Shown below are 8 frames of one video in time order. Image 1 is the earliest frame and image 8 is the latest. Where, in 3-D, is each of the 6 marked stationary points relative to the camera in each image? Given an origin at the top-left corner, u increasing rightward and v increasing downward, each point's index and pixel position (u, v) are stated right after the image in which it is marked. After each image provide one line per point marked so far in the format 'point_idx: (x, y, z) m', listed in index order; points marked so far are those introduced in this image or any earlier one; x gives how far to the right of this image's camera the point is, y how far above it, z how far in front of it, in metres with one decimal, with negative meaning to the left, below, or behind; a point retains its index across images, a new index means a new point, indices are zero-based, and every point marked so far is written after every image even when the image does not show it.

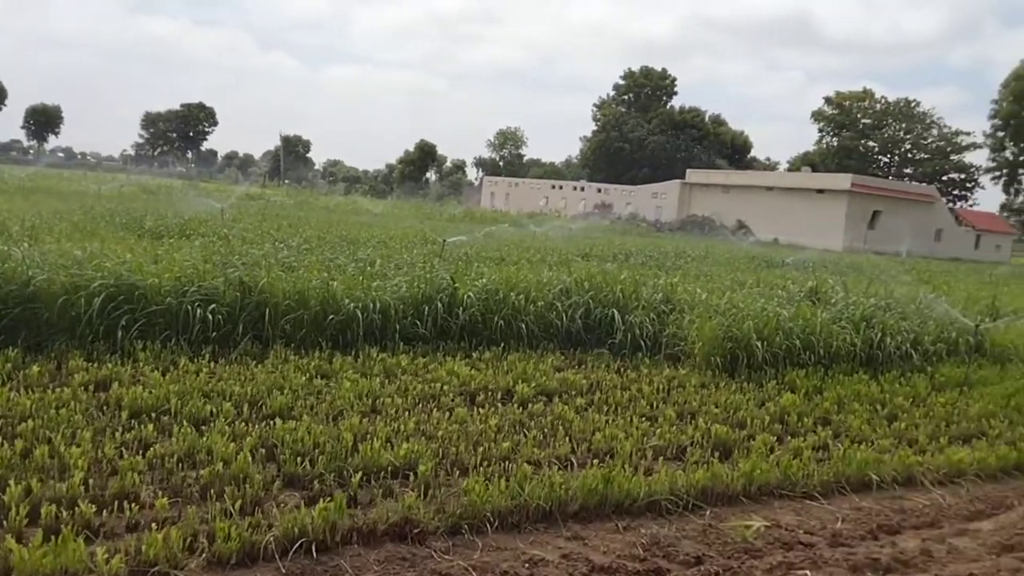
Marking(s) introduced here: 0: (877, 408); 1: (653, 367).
0: (+2.2, -0.7, +5.6) m
1: (+0.9, -0.5, +6.2) m
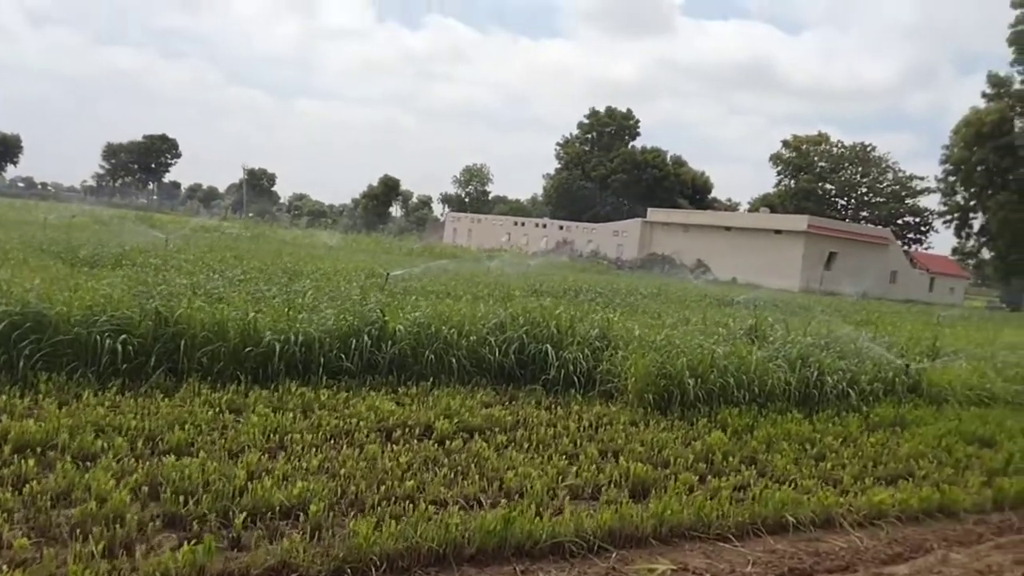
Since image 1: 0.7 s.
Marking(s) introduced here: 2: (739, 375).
0: (+1.8, -1.0, +5.5) m
1: (+0.5, -0.8, +6.1) m
2: (+1.6, -0.6, +6.7) m
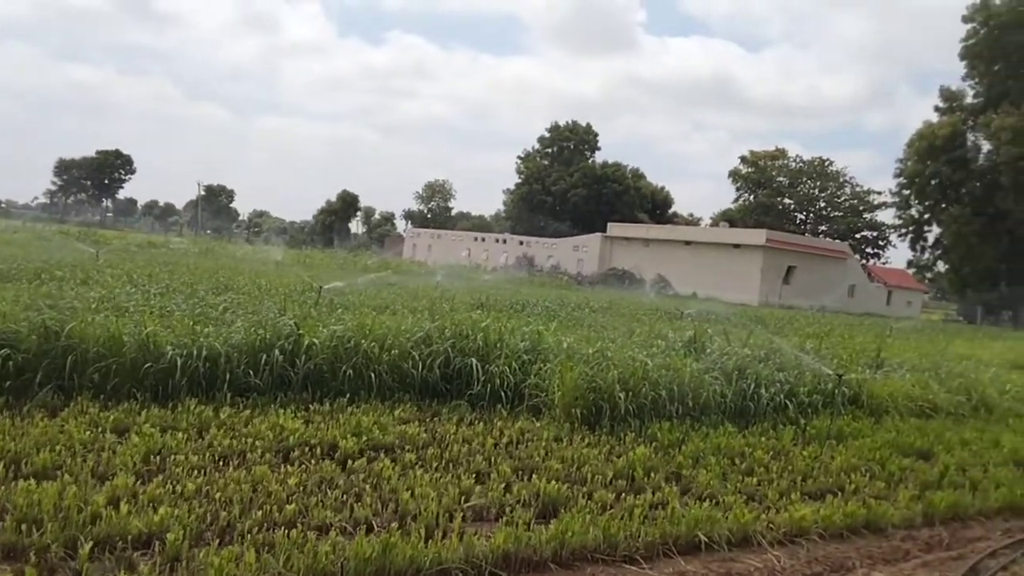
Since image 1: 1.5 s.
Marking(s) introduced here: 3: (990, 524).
0: (+1.3, -1.0, +5.3) m
1: (0.0, -0.8, +5.8) m
2: (+1.1, -0.7, +6.4) m
3: (+2.5, -1.2, +4.8) m
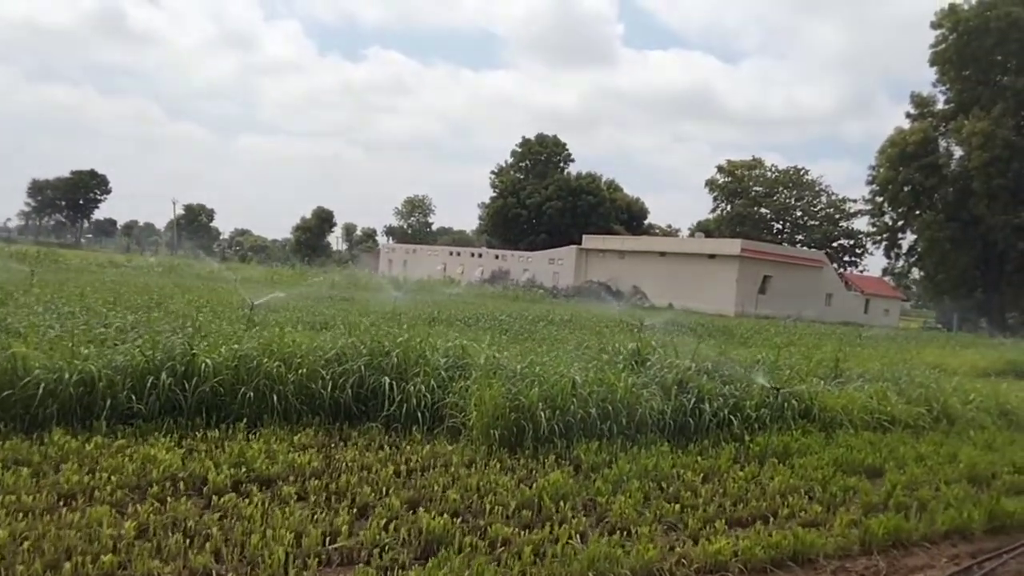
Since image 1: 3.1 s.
0: (+0.8, -1.1, +4.9) m
1: (-0.5, -0.9, +5.4) m
2: (+0.6, -0.8, +6.0) m
3: (+2.0, -1.3, +4.4) m
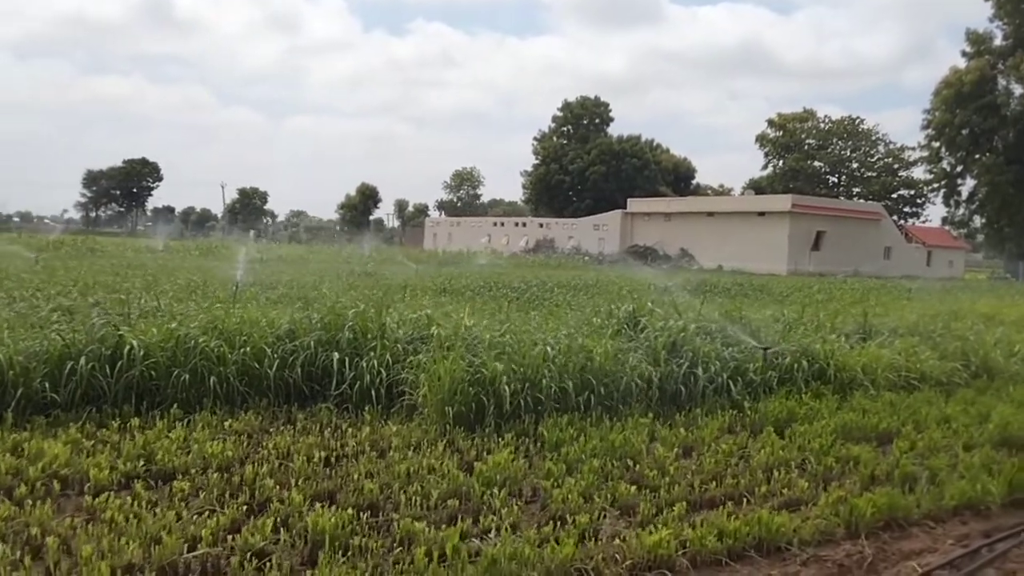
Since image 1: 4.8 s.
0: (+0.5, -0.8, +4.3) m
1: (-0.8, -0.7, +4.9) m
2: (+0.4, -0.5, +5.4) m
3: (+1.7, -1.0, +3.8) m
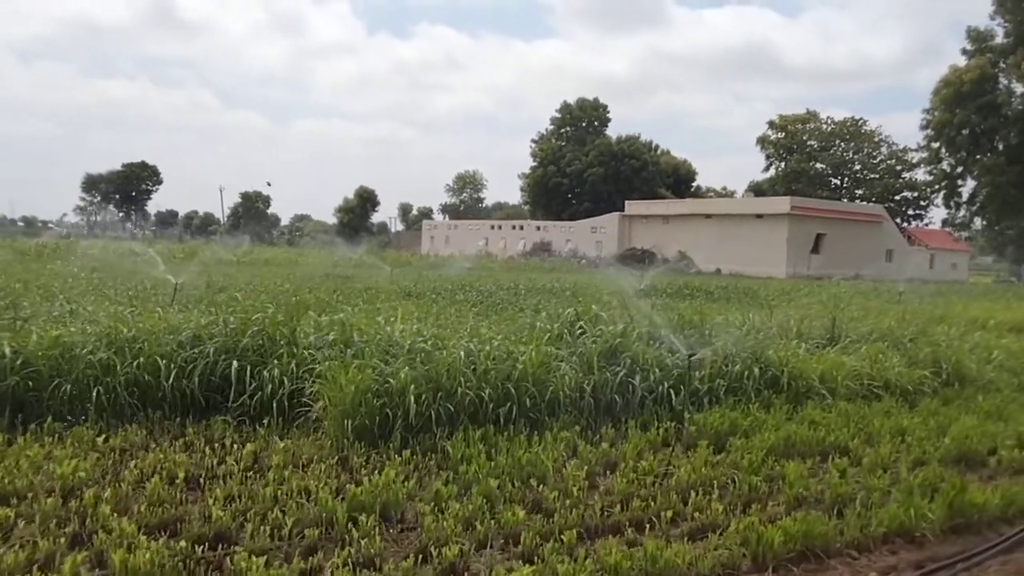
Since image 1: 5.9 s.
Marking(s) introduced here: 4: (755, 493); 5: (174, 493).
0: (+0.1, -0.8, +3.9) m
1: (-1.2, -0.7, +4.5) m
2: (0.0, -0.5, +5.1) m
3: (+1.3, -1.0, +3.4) m
4: (+1.0, -0.9, +4.0) m
5: (-1.3, -0.8, +3.5) m
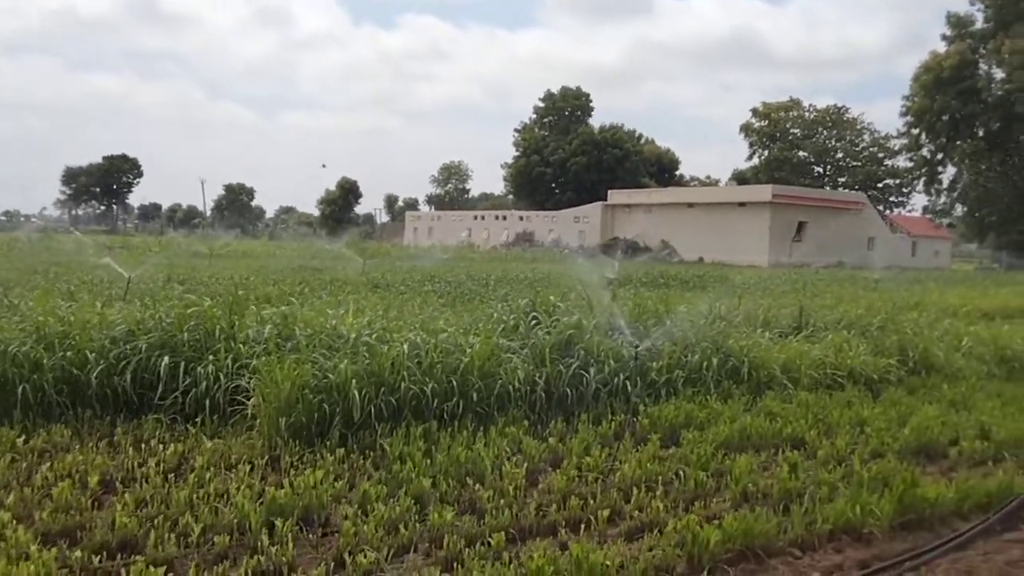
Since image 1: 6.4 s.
0: (-0.2, -0.8, +3.8) m
1: (-1.5, -0.7, +4.3) m
2: (-0.3, -0.5, +4.9) m
3: (+1.0, -1.0, +3.2) m
4: (+0.8, -0.8, +3.9) m
5: (-1.5, -0.8, +3.4) m
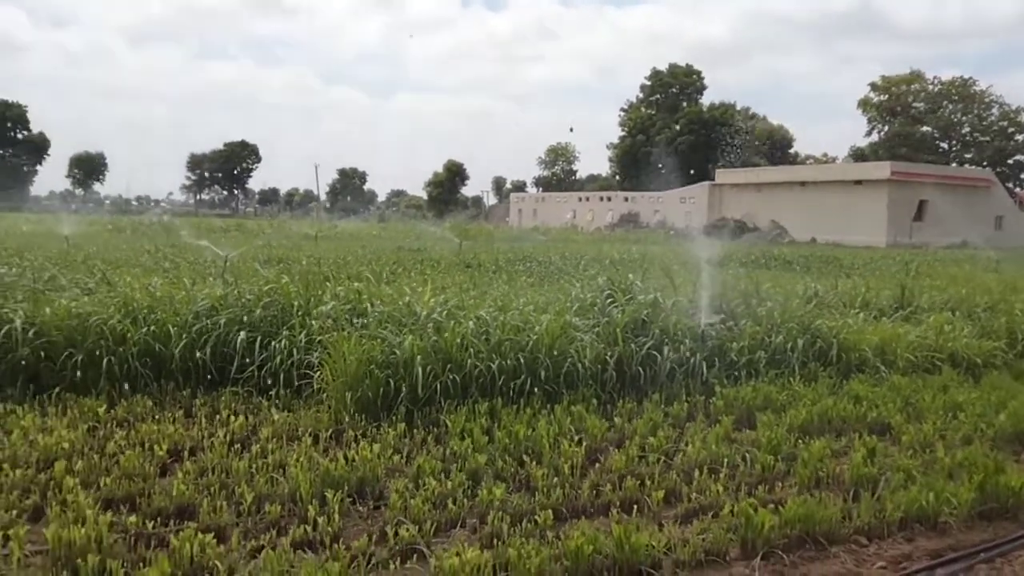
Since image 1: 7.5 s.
0: (0.0, -0.7, +3.7) m
1: (-1.2, -0.6, +4.4) m
2: (0.0, -0.4, +4.9) m
3: (+1.2, -0.9, +3.1) m
4: (+1.0, -0.7, +3.7) m
5: (-1.3, -0.7, +3.5) m
